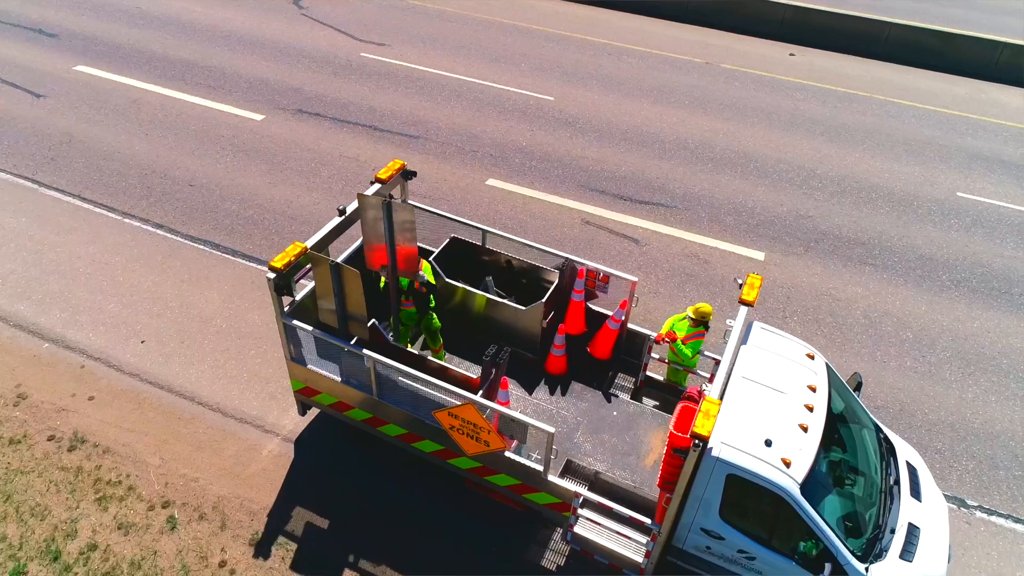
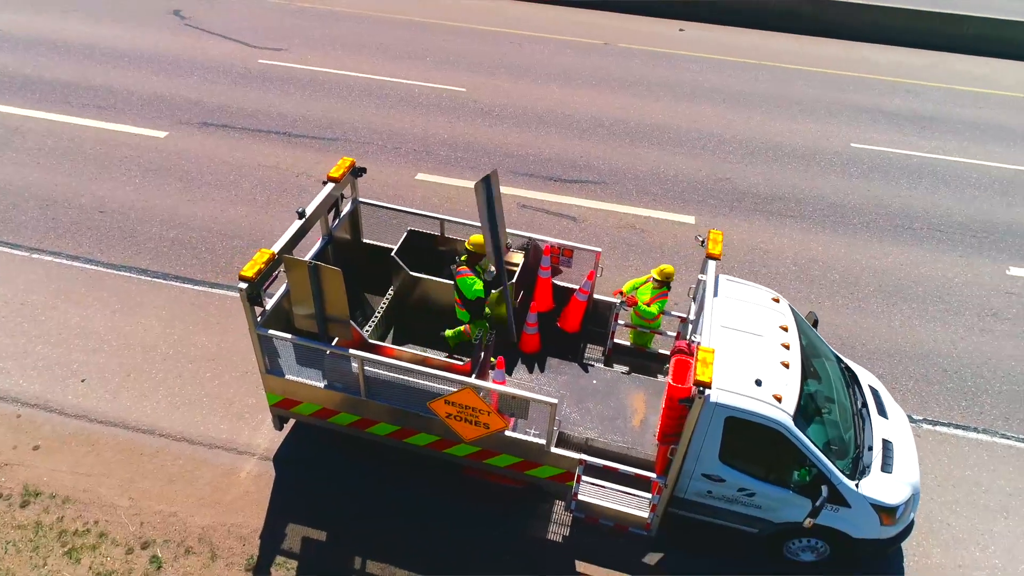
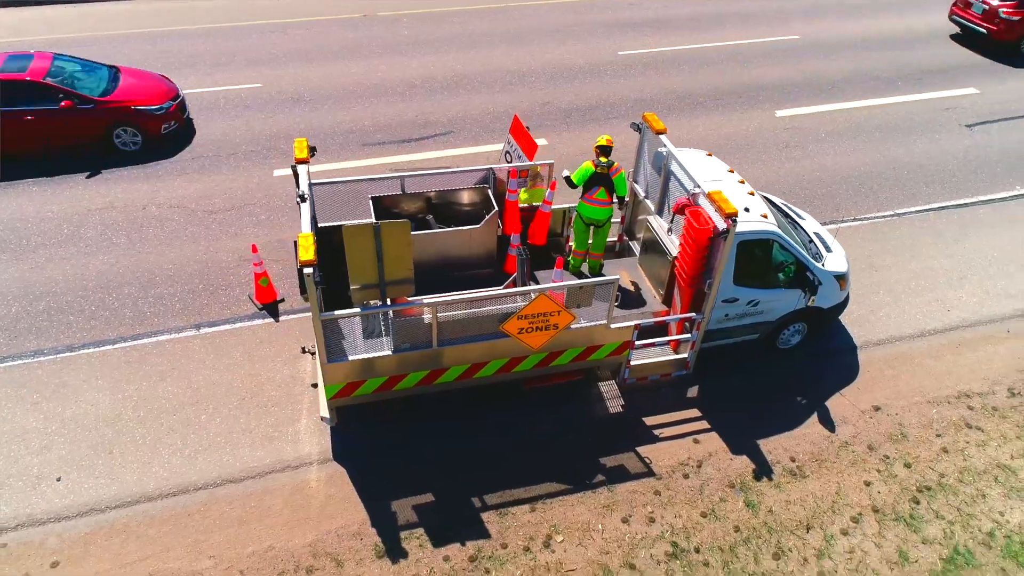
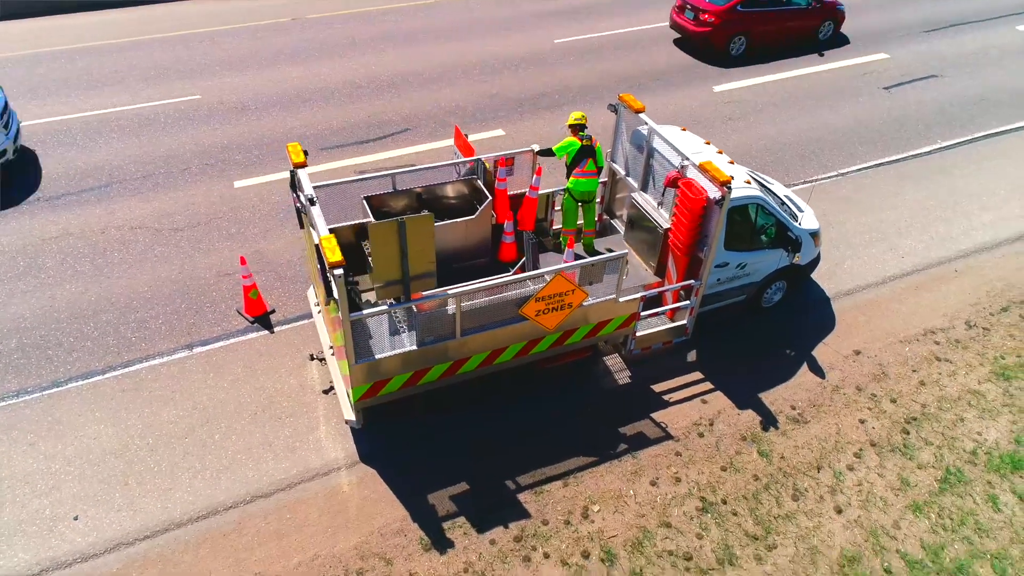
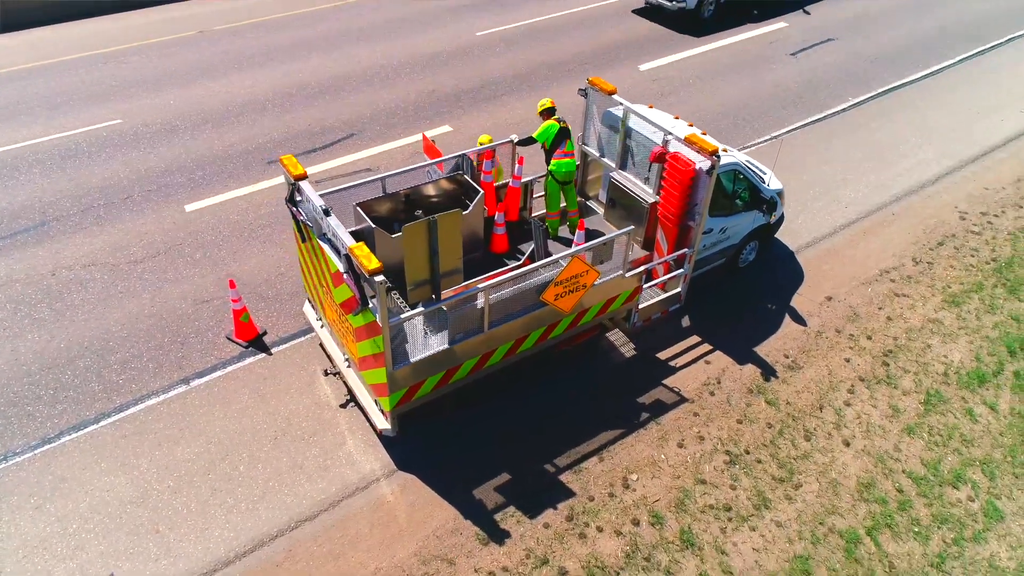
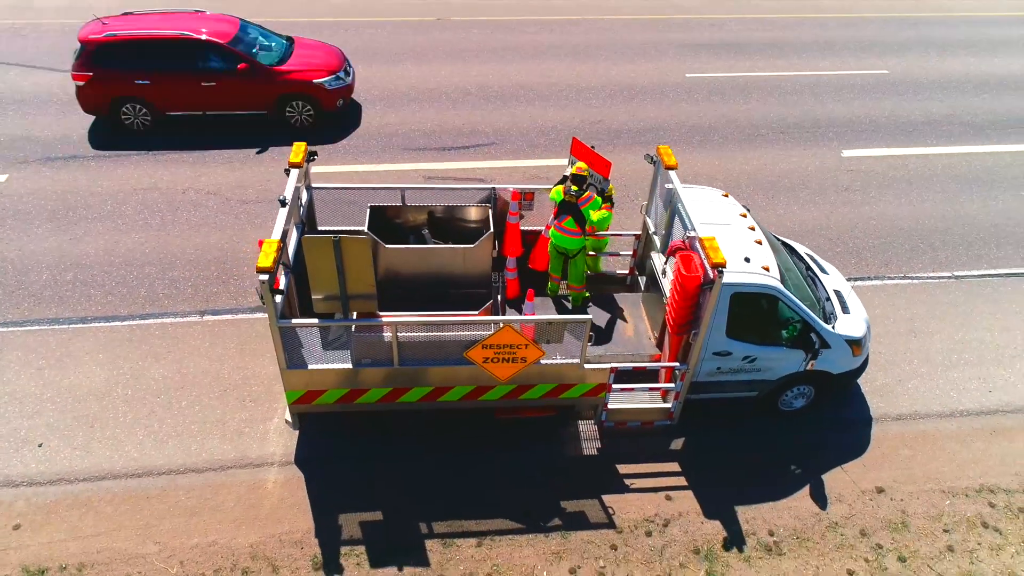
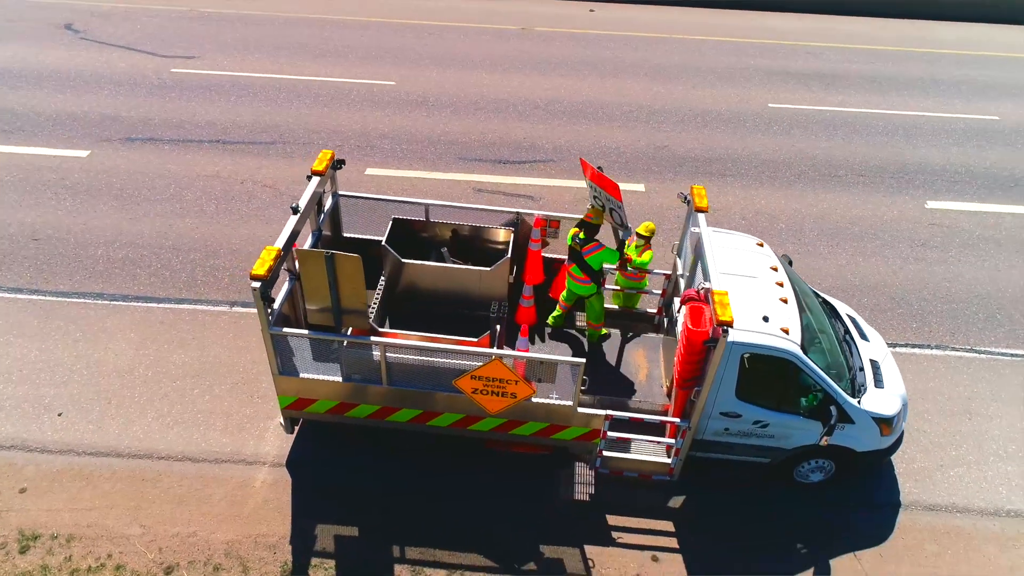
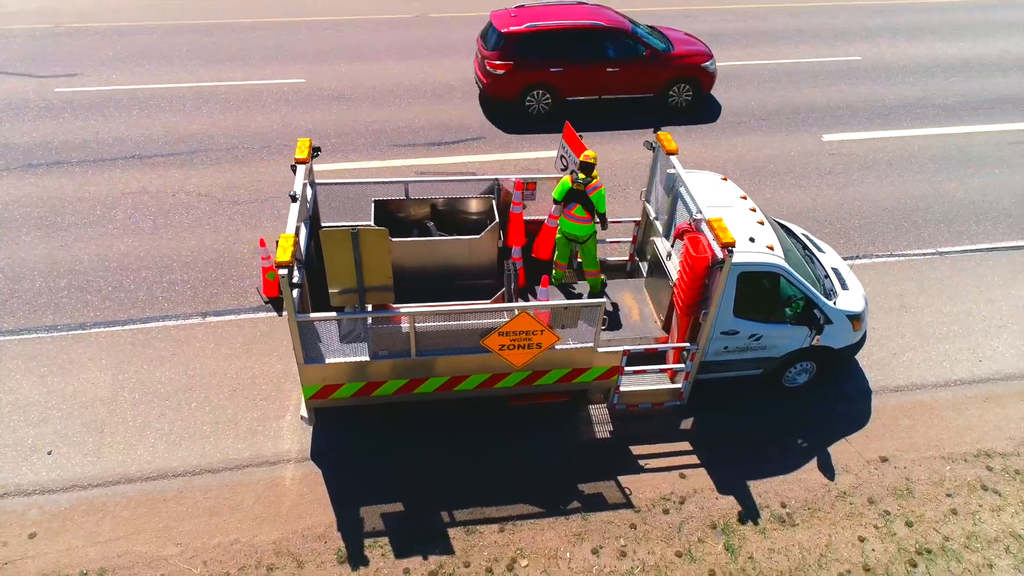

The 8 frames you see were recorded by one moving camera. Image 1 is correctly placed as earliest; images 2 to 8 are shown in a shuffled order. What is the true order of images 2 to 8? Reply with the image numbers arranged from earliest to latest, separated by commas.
2, 7, 6, 8, 3, 4, 5
